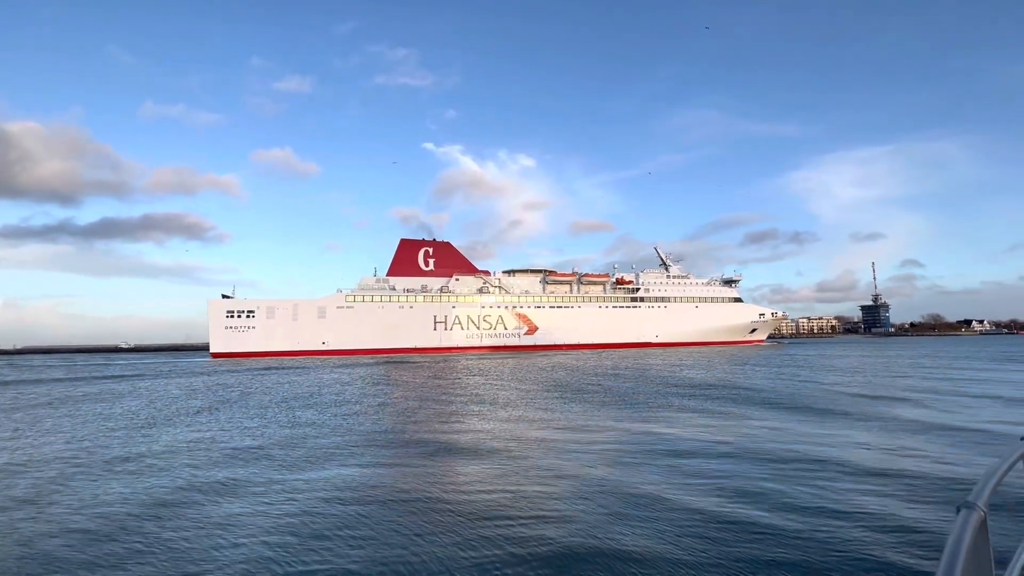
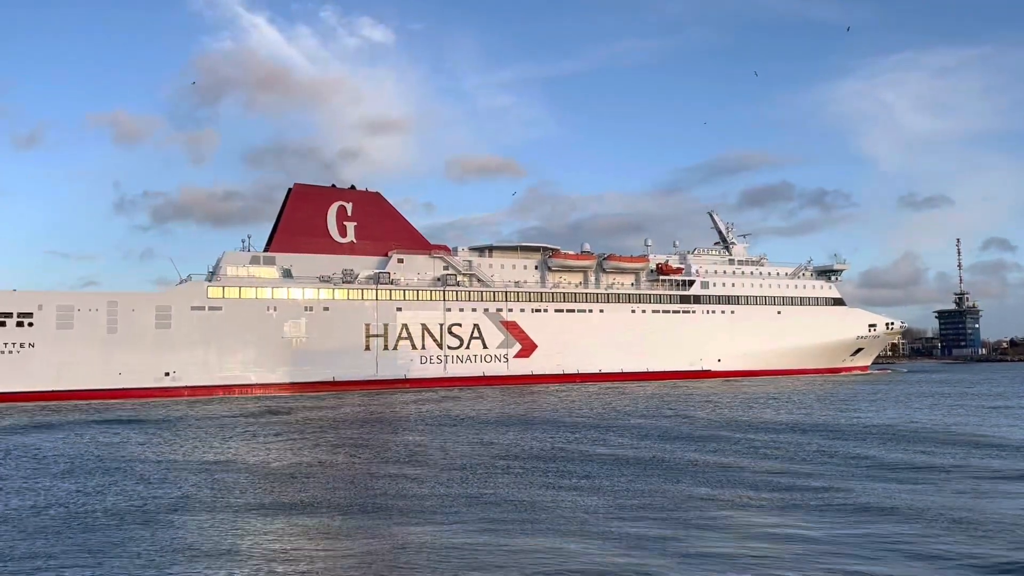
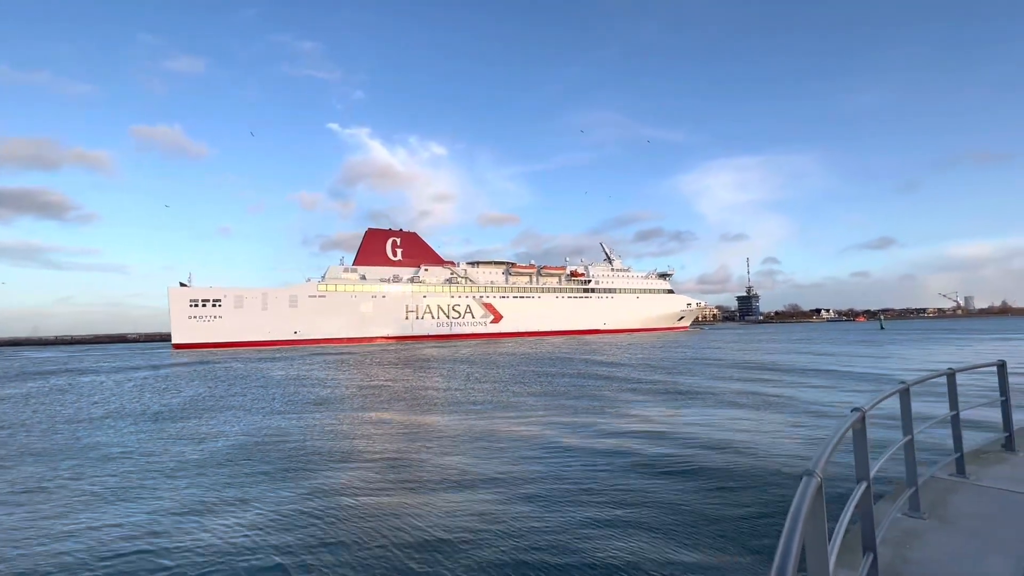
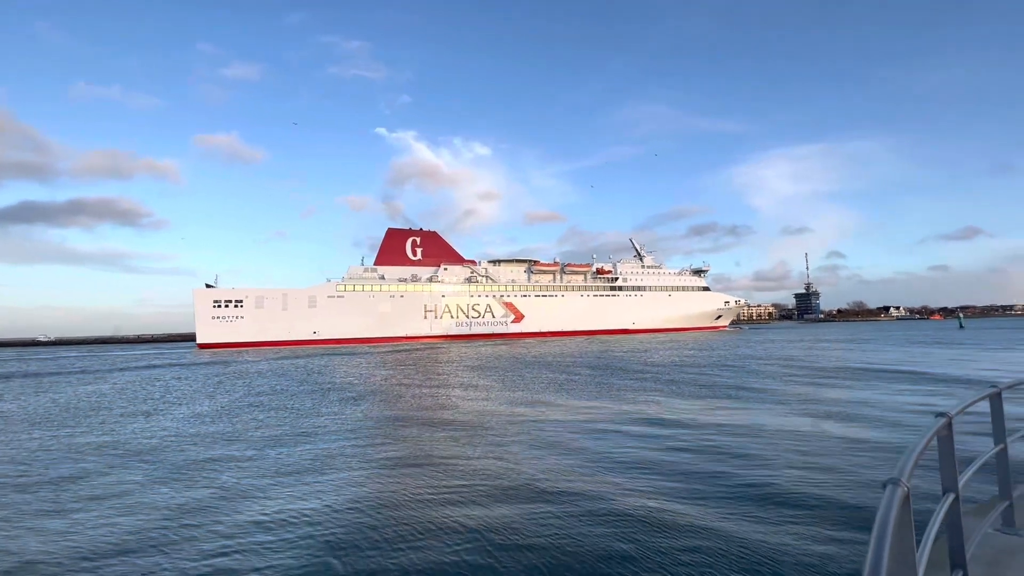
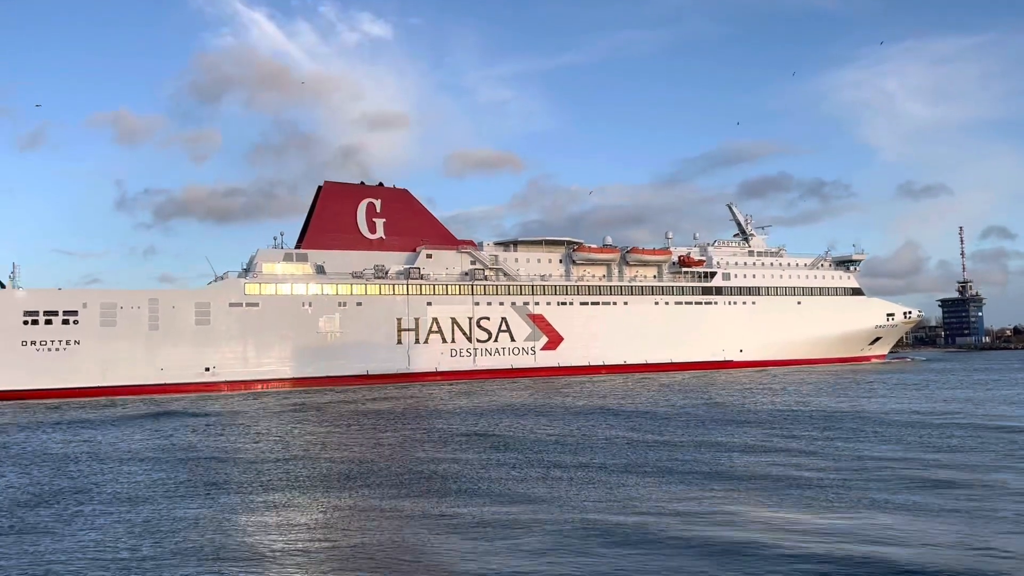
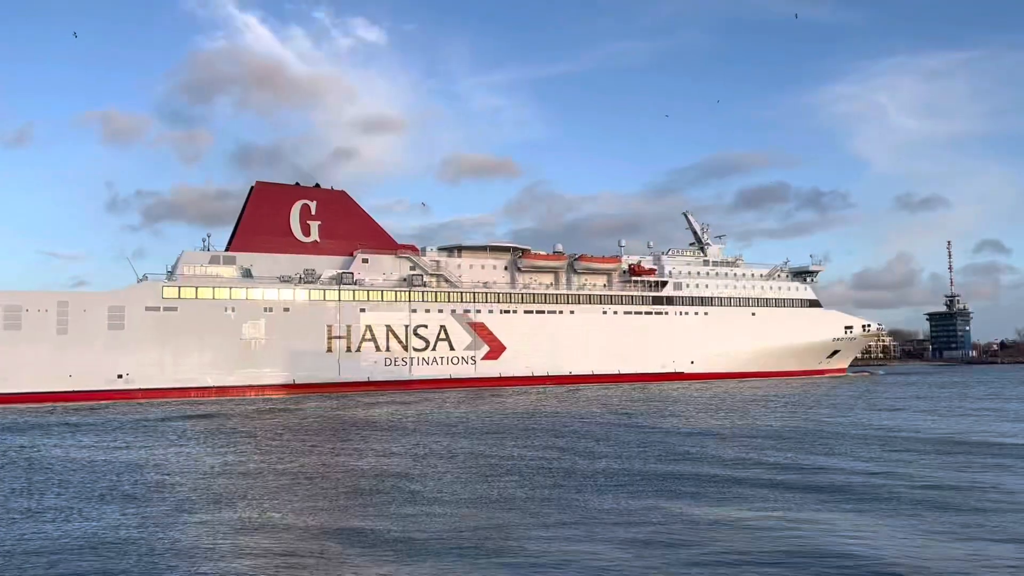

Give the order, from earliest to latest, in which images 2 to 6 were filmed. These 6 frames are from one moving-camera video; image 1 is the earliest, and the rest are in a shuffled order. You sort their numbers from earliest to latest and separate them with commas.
4, 3, 6, 2, 5
